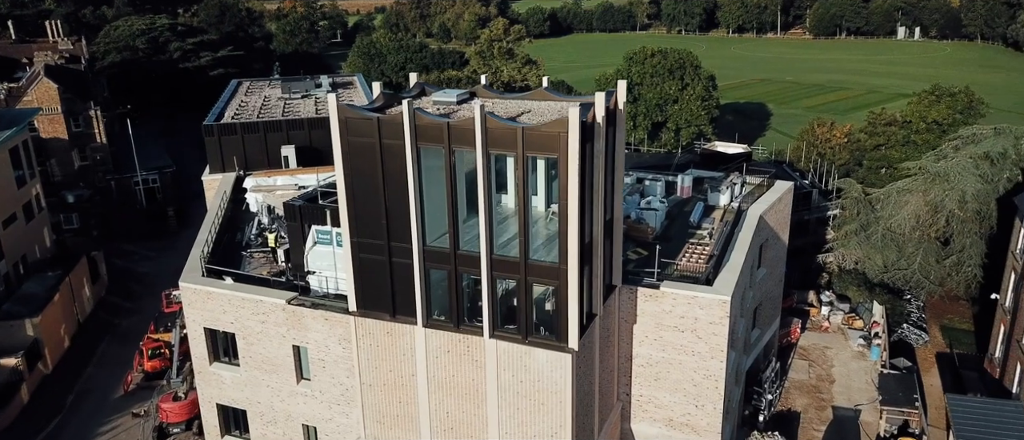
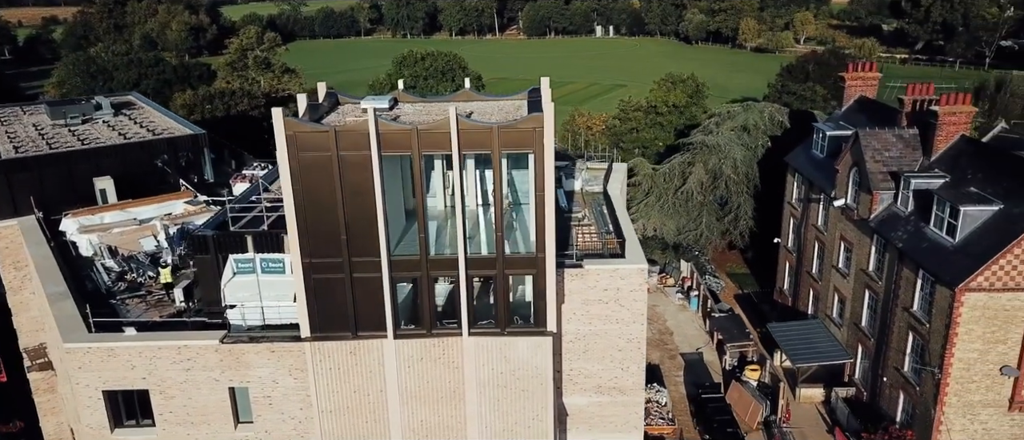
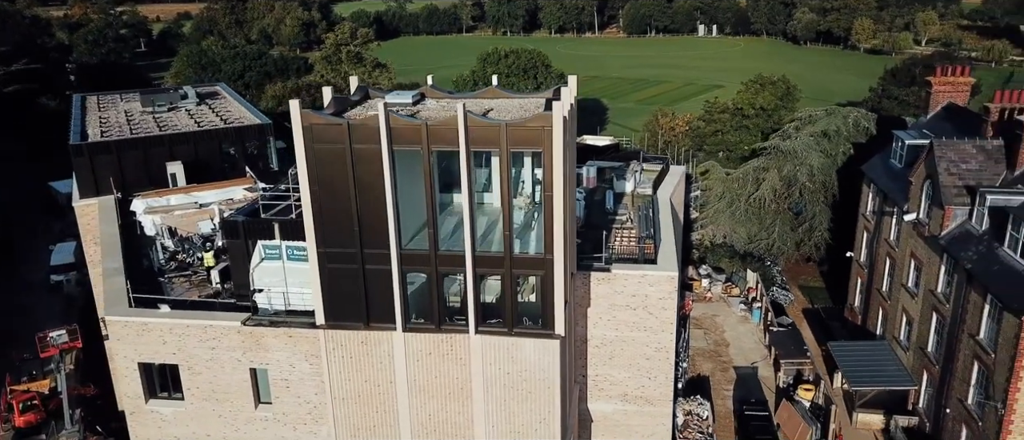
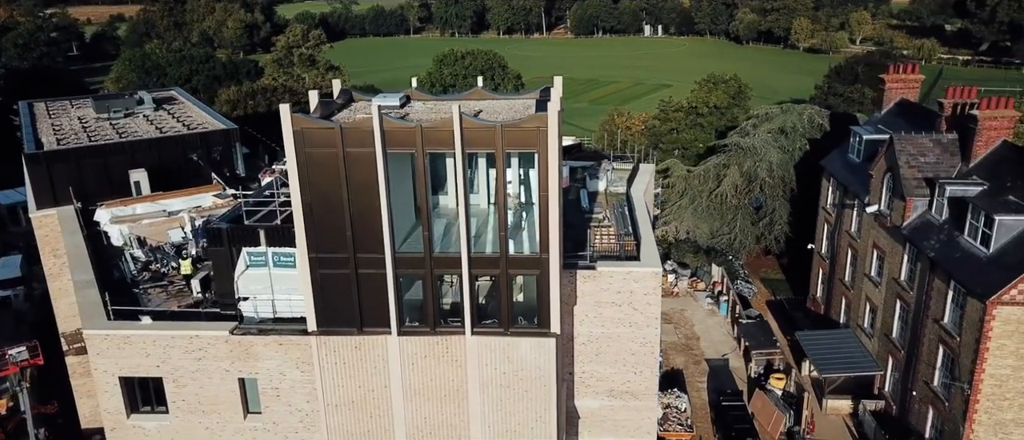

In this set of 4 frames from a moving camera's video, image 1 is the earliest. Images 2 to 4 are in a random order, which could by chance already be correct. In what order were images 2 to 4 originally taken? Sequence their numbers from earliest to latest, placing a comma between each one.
3, 4, 2
